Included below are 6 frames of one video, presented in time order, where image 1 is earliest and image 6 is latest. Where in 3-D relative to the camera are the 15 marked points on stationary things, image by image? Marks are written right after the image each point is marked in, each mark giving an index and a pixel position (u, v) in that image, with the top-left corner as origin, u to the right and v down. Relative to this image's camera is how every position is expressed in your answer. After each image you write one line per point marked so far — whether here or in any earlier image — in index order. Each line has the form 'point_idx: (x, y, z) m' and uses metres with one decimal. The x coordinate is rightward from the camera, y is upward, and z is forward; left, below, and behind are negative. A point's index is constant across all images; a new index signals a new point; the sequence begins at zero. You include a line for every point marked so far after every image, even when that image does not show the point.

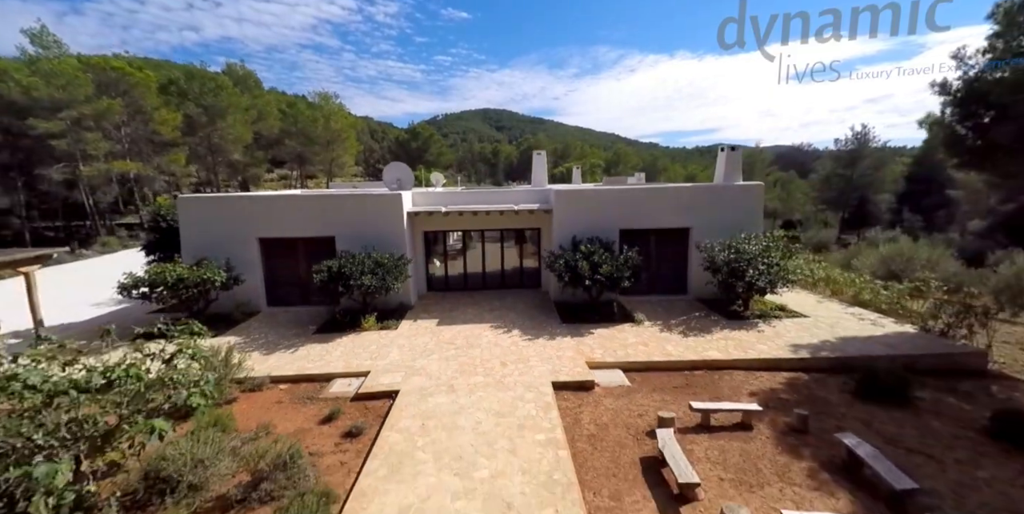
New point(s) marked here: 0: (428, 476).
0: (-1.1, -2.8, +5.0) m
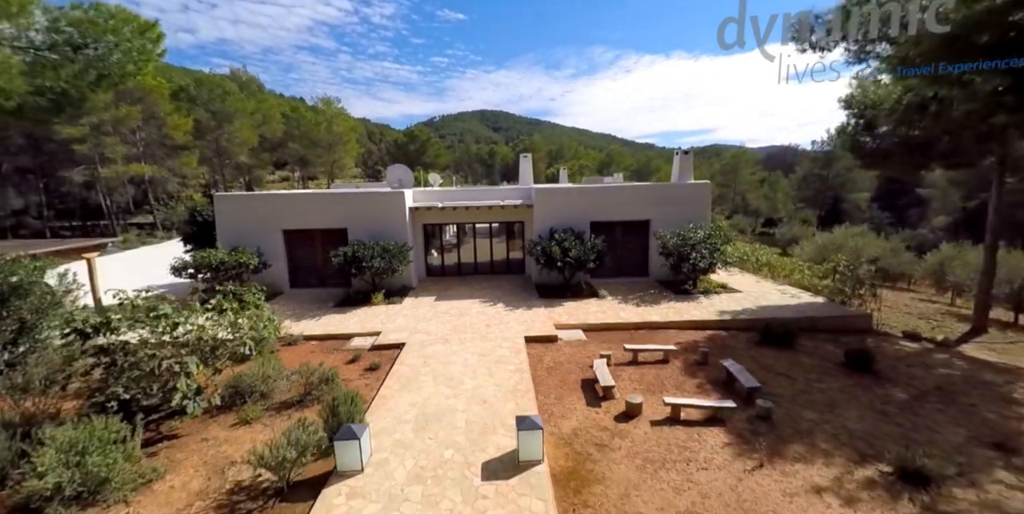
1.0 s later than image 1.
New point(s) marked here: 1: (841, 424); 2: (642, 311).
0: (-1.5, -2.3, +7.1) m
1: (+4.9, -2.5, +5.9) m
2: (+3.6, -1.5, +11.0) m
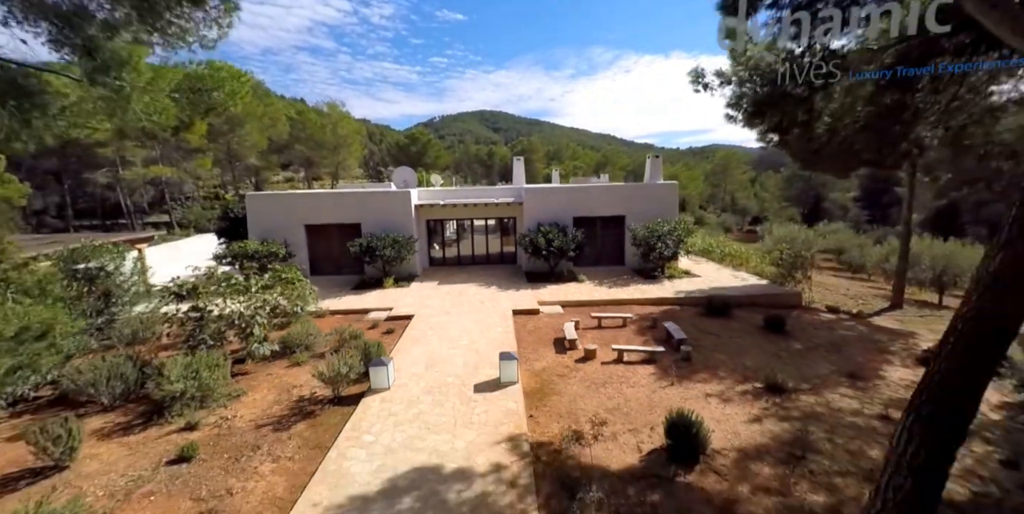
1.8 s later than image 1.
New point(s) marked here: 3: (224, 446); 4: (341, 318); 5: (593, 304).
0: (-1.8, -2.0, +9.1) m
1: (+4.6, -2.1, +8.0) m
2: (+3.3, -1.1, +13.0) m
3: (-4.2, -2.7, +5.7) m
4: (-4.9, -1.7, +11.3) m
5: (+2.5, -1.4, +12.1) m
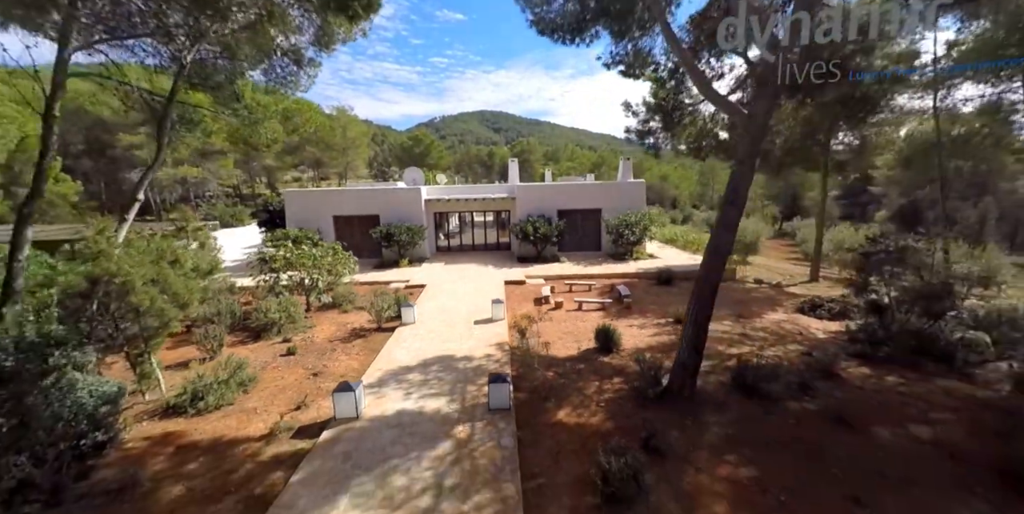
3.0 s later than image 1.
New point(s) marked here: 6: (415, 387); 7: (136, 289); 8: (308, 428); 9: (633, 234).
0: (-2.1, -1.3, +12.3) m
1: (+4.3, -1.4, +11.1) m
2: (+3.0, -0.5, +16.1) m
3: (-4.5, -2.1, +8.9) m
4: (-5.2, -1.1, +14.5) m
5: (+2.2, -0.7, +15.2) m
6: (-1.7, -2.3, +7.0) m
7: (-5.7, -0.5, +6.0) m
8: (-3.1, -2.6, +6.0) m
9: (+5.4, +1.1, +17.7) m
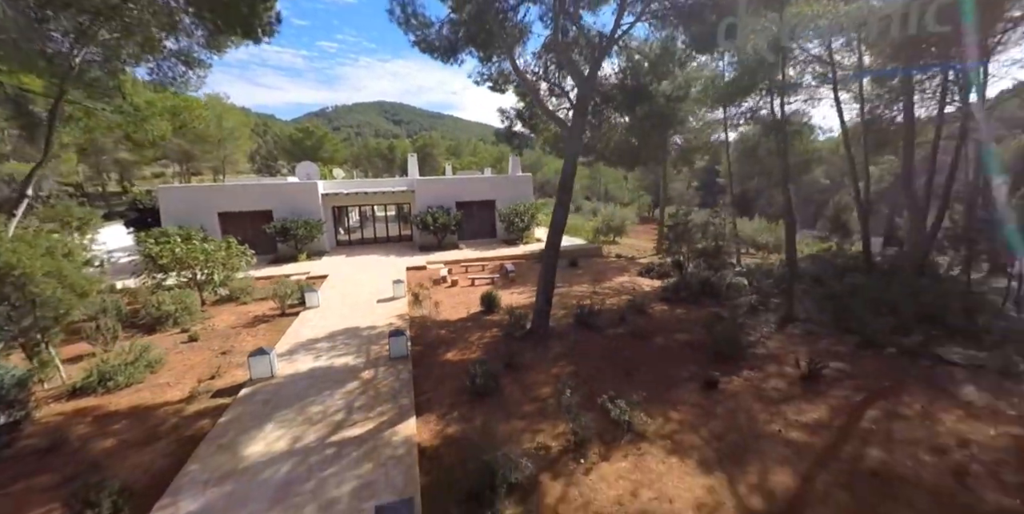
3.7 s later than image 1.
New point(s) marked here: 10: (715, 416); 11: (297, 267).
0: (-5.5, -1.0, +13.2) m
1: (+1.0, -0.8, +13.5) m
2: (-1.5, +0.2, +18.2) m
3: (-7.0, -1.8, +9.4) m
4: (-9.0, -0.8, +14.7) m
5: (-2.0, -0.1, +17.1) m
6: (-3.9, -1.9, +8.2) m
7: (-7.7, -0.4, +6.3) m
8: (-5.0, -2.3, +7.0) m
9: (+0.4, +1.9, +20.2) m
10: (+2.7, -2.1, +5.3) m
11: (-8.9, -0.4, +16.3) m
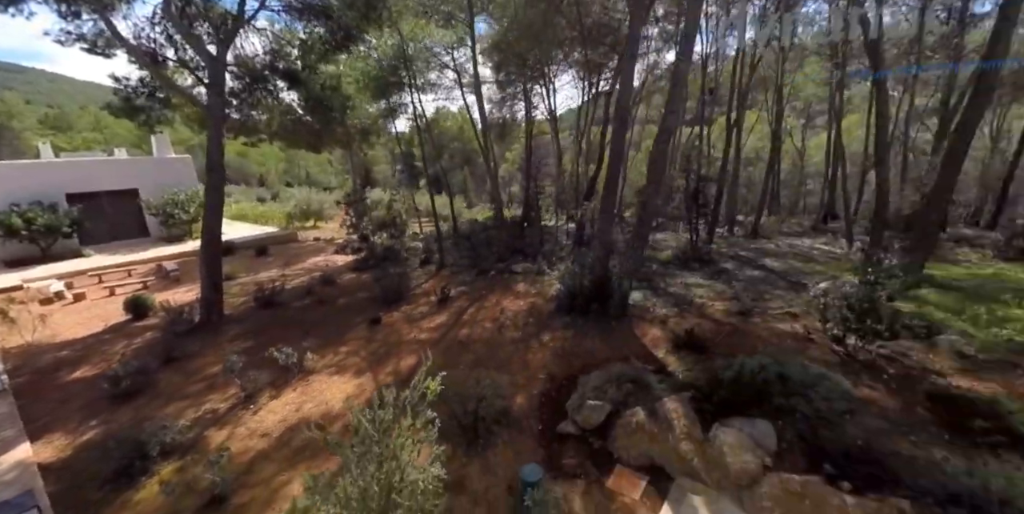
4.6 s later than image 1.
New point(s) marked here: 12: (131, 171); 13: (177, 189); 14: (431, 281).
0: (-13.9, -1.7, +7.9) m
1: (-9.1, -0.5, +12.2) m
2: (-14.0, 0.0, +14.2) m
3: (-12.5, -2.7, +4.1) m
4: (-17.5, -2.1, +6.9) m
5: (-13.7, -0.4, +13.0) m
6: (-9.3, -2.3, +5.1) m
7: (-11.3, -1.3, +1.2) m
8: (-9.4, -2.9, +3.5) m
9: (-14.0, +1.9, +16.8) m
10: (-2.4, -1.5, +6.9) m
11: (-18.5, -1.7, +8.2) m
12: (-16.2, +3.6, +16.5) m
13: (-14.8, +2.9, +17.3) m
14: (-2.2, -0.6, +10.5) m
